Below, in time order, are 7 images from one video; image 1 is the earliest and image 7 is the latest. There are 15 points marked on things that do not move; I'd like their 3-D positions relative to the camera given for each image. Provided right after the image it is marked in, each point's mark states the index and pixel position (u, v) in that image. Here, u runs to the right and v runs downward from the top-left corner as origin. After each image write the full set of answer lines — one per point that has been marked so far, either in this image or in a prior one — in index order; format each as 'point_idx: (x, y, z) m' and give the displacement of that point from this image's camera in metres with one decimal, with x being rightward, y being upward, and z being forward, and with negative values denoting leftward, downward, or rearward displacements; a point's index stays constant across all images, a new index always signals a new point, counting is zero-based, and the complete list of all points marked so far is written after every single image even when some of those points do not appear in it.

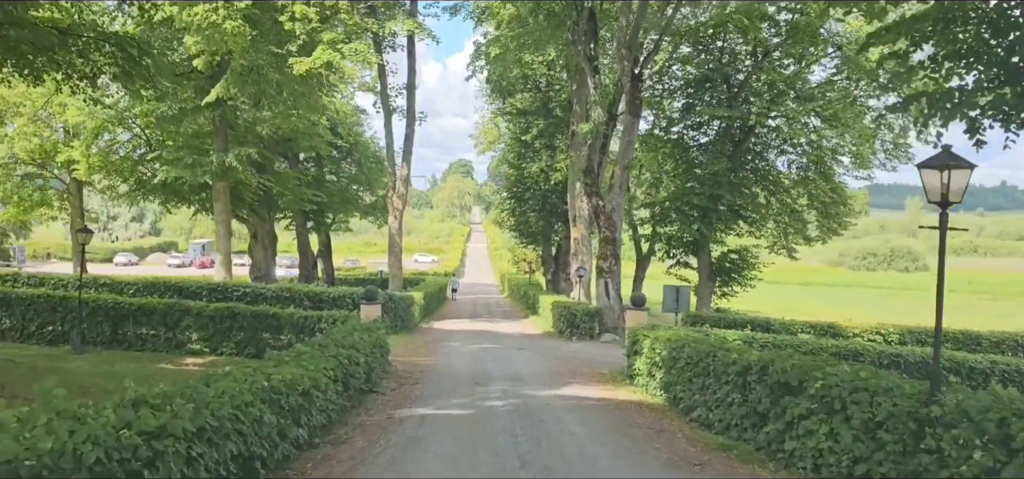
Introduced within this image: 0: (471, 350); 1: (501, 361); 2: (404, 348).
0: (-0.9, -2.5, +17.9) m
1: (-0.2, -2.5, +15.8) m
2: (-2.5, -2.4, +17.1) m
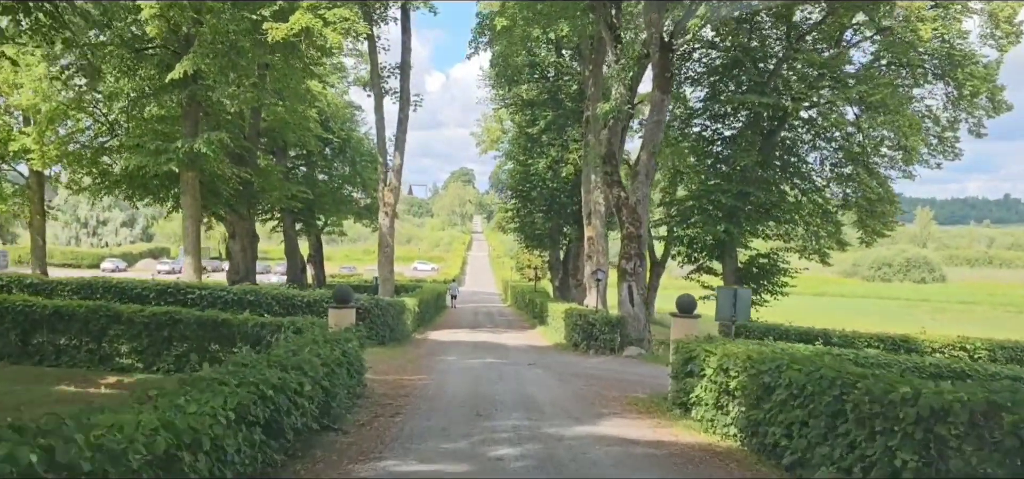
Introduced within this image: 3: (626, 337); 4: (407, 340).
0: (-0.8, -2.4, +14.8) m
1: (-0.1, -2.3, +12.7) m
2: (-2.3, -2.3, +14.1) m
3: (+2.7, -2.2, +17.8) m
4: (-2.7, -2.6, +19.8) m
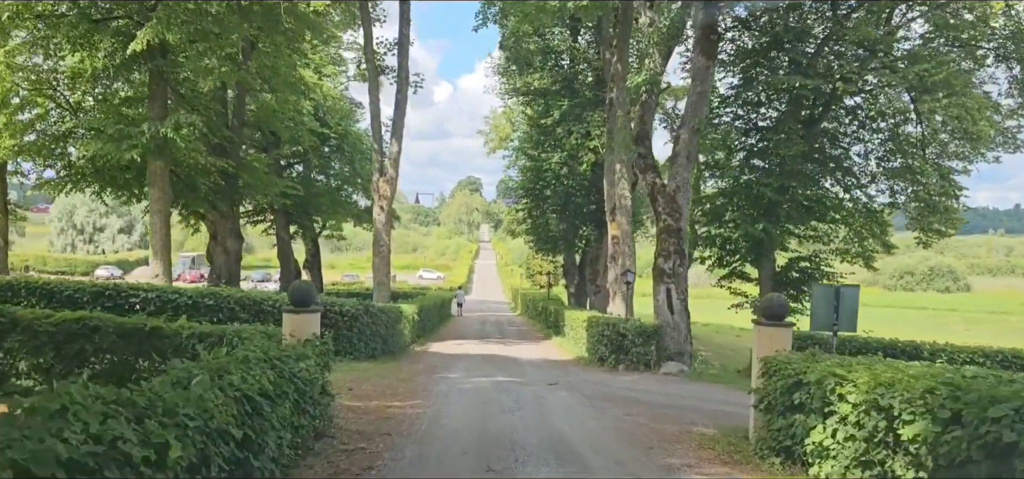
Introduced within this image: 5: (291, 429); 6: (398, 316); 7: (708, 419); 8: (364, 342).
0: (-0.5, -2.3, +12.0) m
1: (+0.2, -2.1, +9.9) m
2: (-2.1, -2.1, +11.3) m
3: (+2.9, -2.1, +14.9) m
4: (-2.4, -2.5, +17.0) m
5: (-1.6, -1.4, +5.8) m
6: (-2.6, -1.7, +17.3) m
7: (+2.4, -2.2, +9.3) m
8: (-2.9, -2.0, +14.9) m
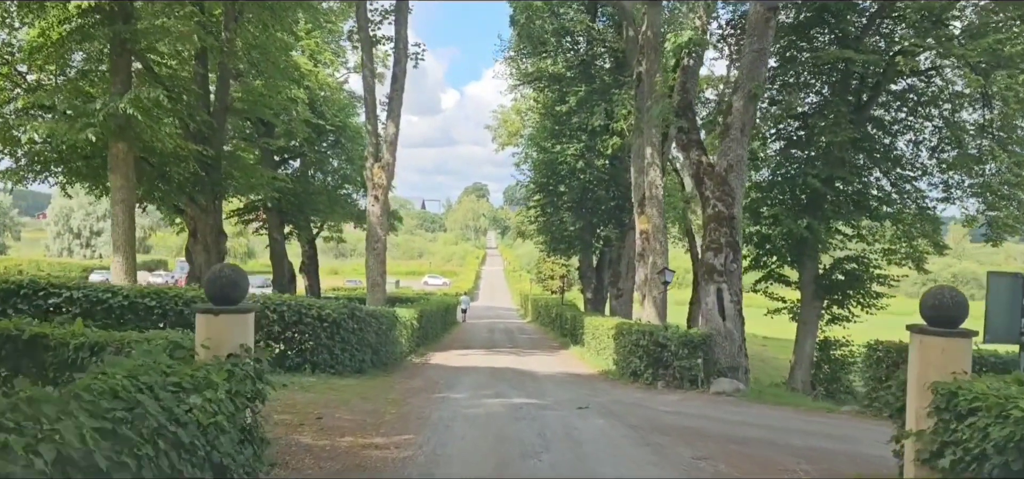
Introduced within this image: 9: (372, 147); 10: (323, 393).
0: (-0.3, -2.1, +9.4) m
1: (+0.4, -1.9, +7.2) m
2: (-1.8, -1.9, +8.7) m
3: (+3.2, -1.9, +12.3) m
4: (-2.1, -2.3, +14.4) m
5: (-1.5, -1.2, +3.2) m
6: (-2.3, -1.5, +14.7) m
7: (+2.6, -1.9, +6.7) m
8: (-2.7, -1.8, +12.4) m
9: (-3.2, +2.1, +17.7) m
10: (-2.3, -1.9, +9.7) m
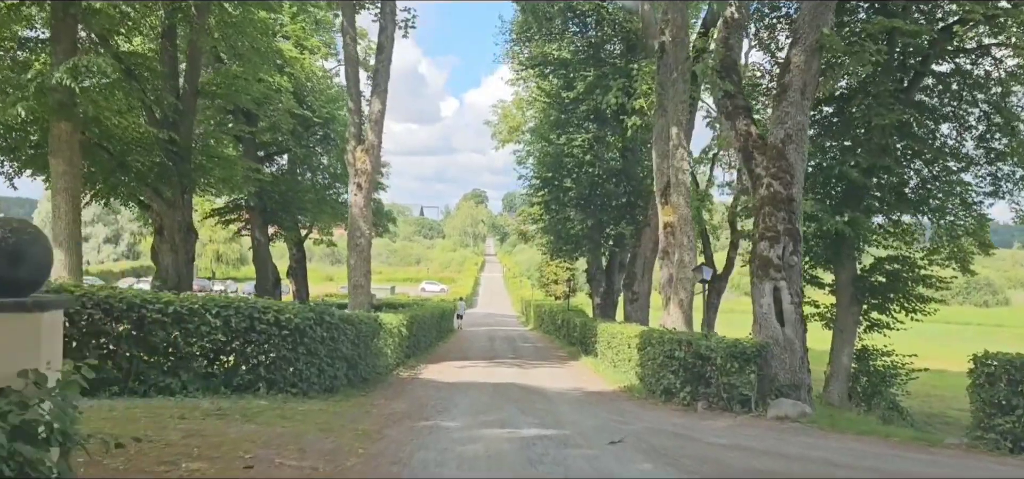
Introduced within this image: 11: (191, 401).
0: (-0.2, -1.9, +7.0) m
1: (+0.5, -1.7, +4.9) m
2: (-1.7, -1.7, +6.3) m
3: (+3.3, -1.8, +9.9) m
4: (-2.0, -2.2, +12.0) m
5: (-1.4, -0.9, +0.9) m
6: (-2.2, -1.4, +12.3) m
7: (+2.7, -1.7, +4.3) m
8: (-2.6, -1.7, +10.0) m
9: (-3.1, +2.2, +15.4) m
10: (-2.2, -1.7, +7.3) m
11: (-3.4, -1.7, +8.2) m
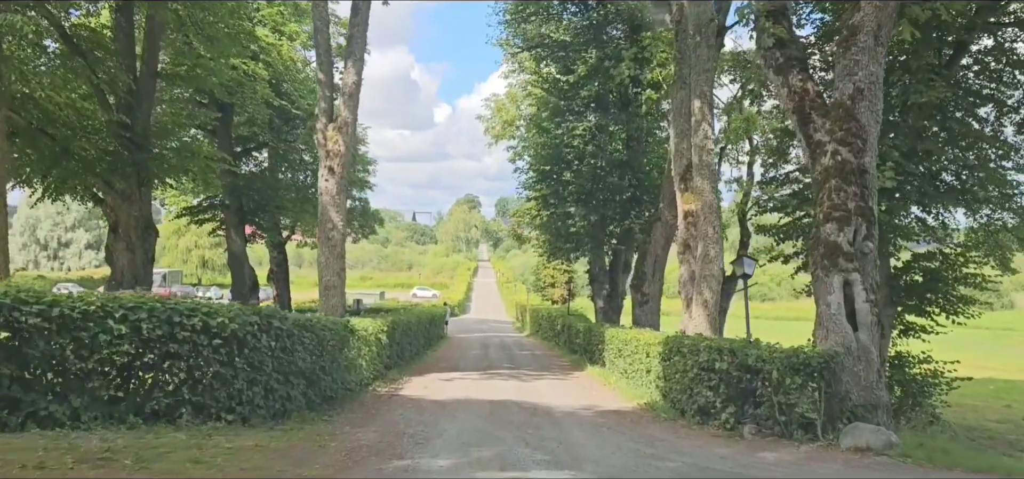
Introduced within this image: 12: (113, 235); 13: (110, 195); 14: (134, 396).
0: (-0.2, -1.7, +4.9) m
1: (+0.5, -1.5, +2.8) m
2: (-1.7, -1.5, +4.2) m
3: (+3.3, -1.6, +7.8) m
4: (-2.0, -2.1, +9.9) m
5: (-1.3, -0.7, -1.2) m
6: (-2.2, -1.3, +10.2) m
7: (+2.7, -1.5, +2.2) m
8: (-2.6, -1.5, +7.9) m
9: (-3.2, +2.3, +13.3) m
10: (-2.1, -1.6, +5.2) m
11: (-3.4, -1.5, +6.0) m
12: (-9.5, +0.1, +18.4) m
13: (-9.5, +1.0, +18.3) m
14: (-3.5, -1.4, +7.2) m
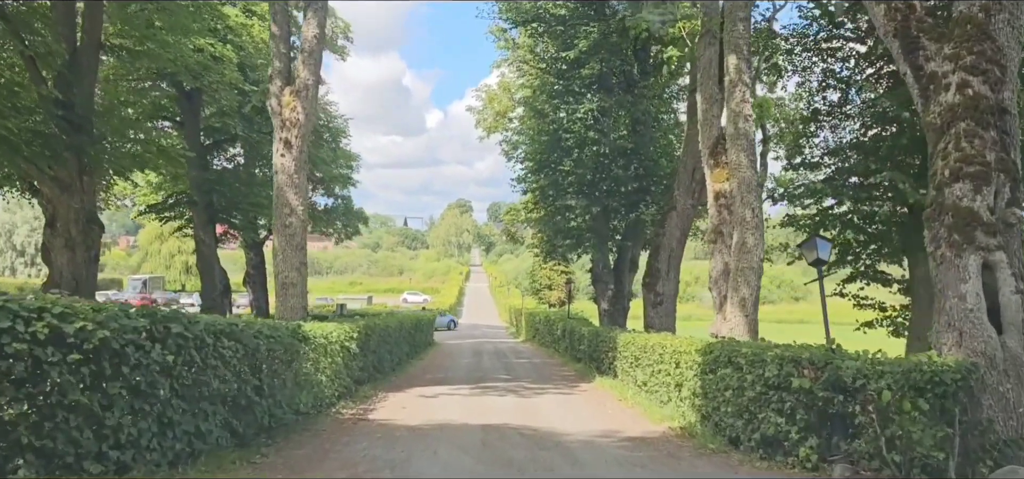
0: (-0.1, -1.4, +2.6) m
1: (+0.6, -1.2, +0.5) m
2: (-1.7, -1.3, +1.9) m
3: (+3.3, -1.4, +5.6) m
4: (-2.1, -1.9, +7.5) m
5: (-1.2, -0.4, -3.5) m
6: (-2.2, -1.1, +7.9) m
7: (+2.8, -1.2, 0.0) m
8: (-2.6, -1.3, +5.5) m
9: (-3.3, +2.5, +11.0) m
10: (-2.1, -1.3, +2.9) m
11: (-3.3, -1.3, +3.7) m
12: (-9.6, +0.2, +16.0) m
13: (-9.6, +1.1, +15.9) m
14: (-3.4, -1.2, +4.8) m
